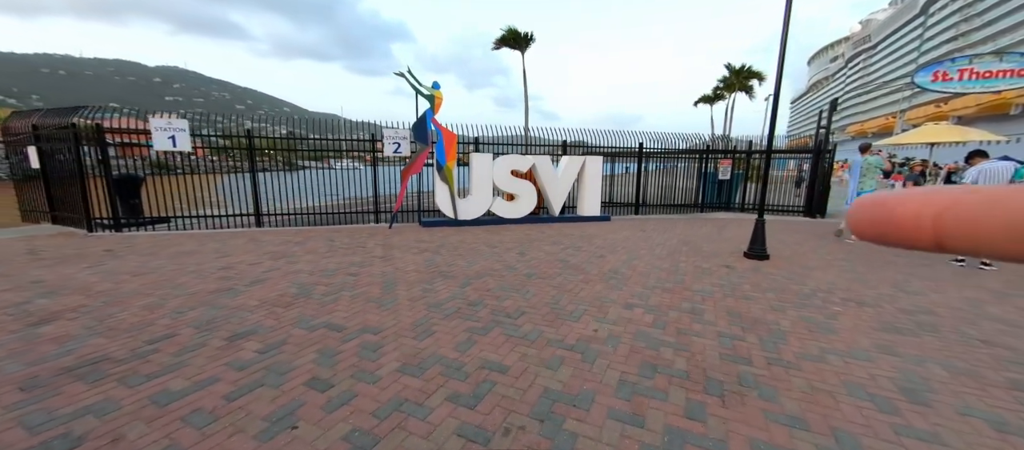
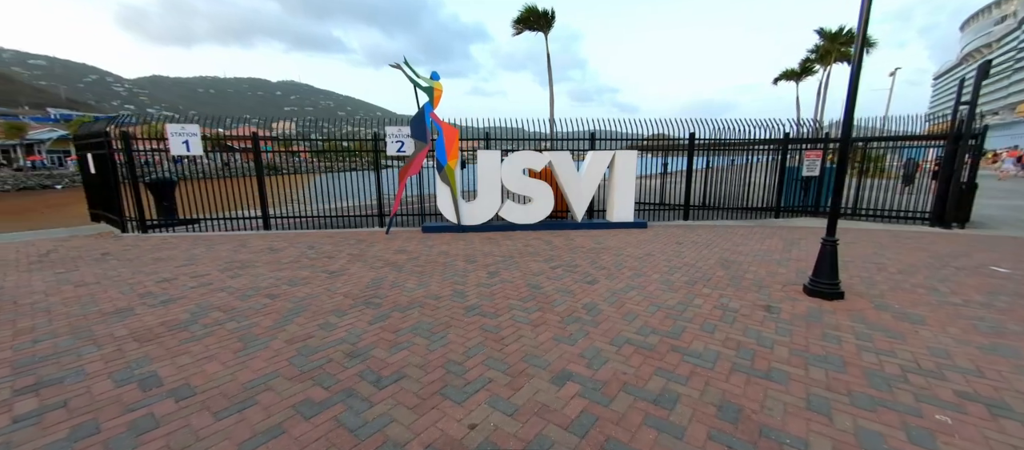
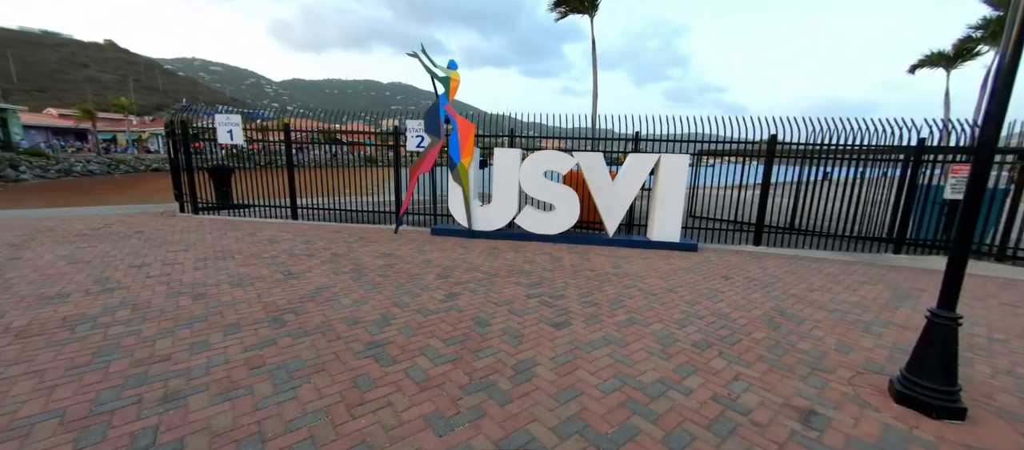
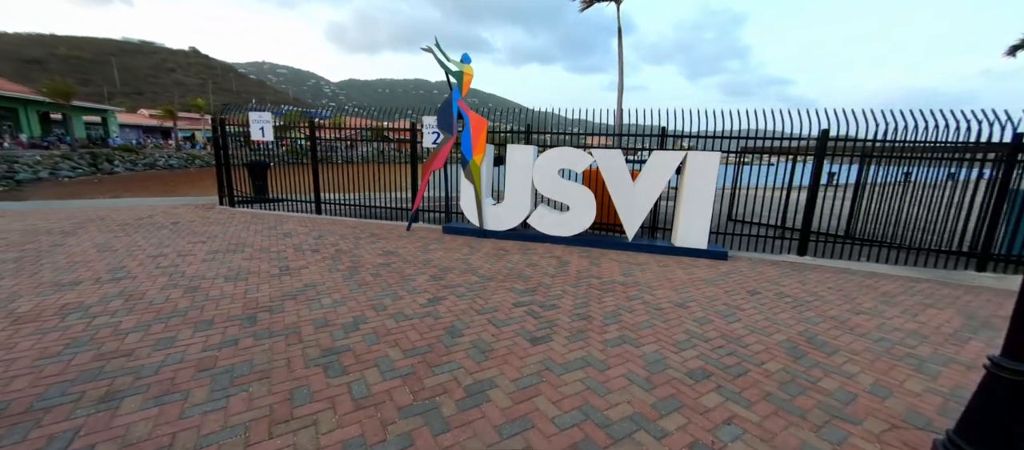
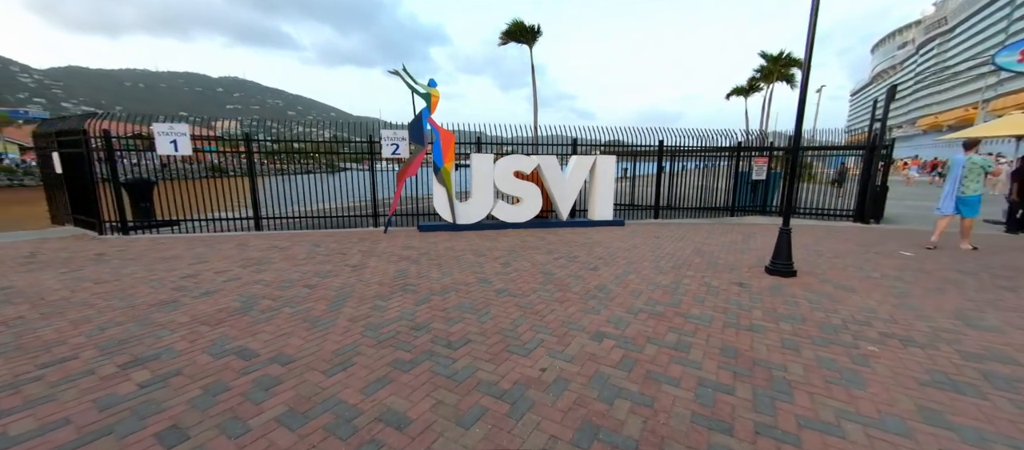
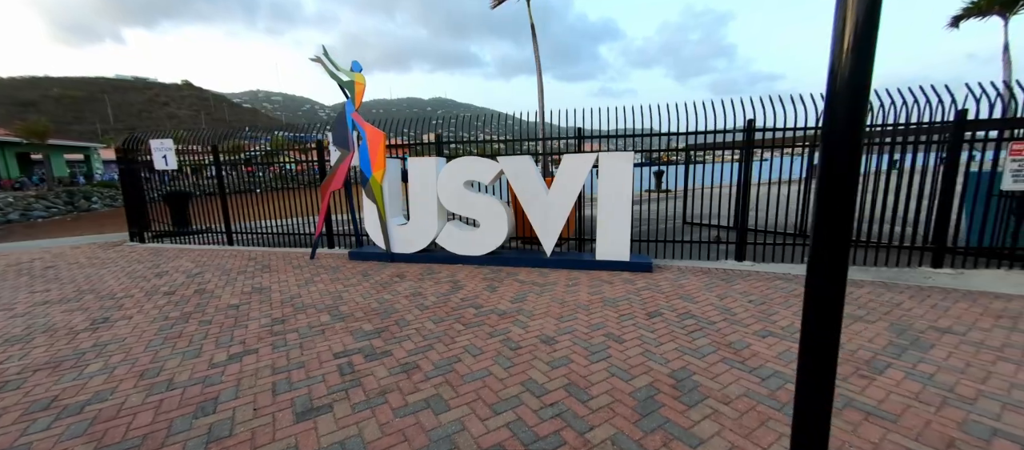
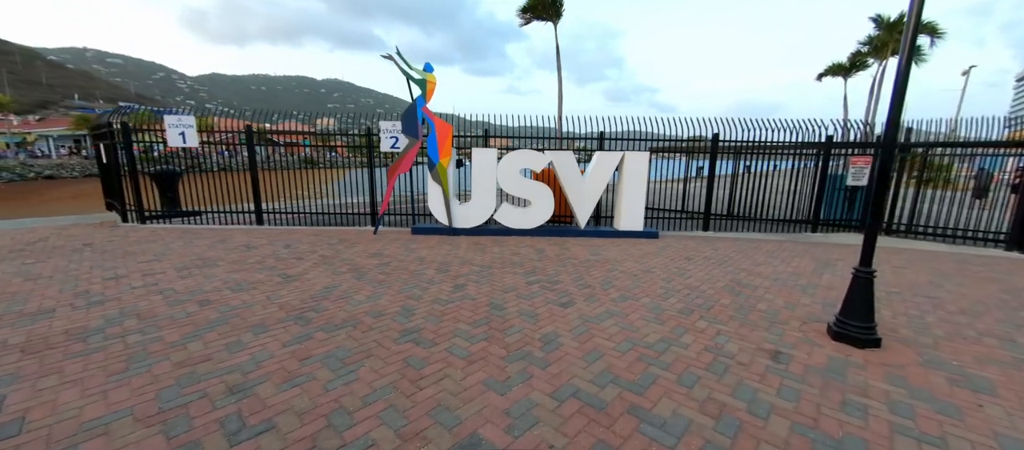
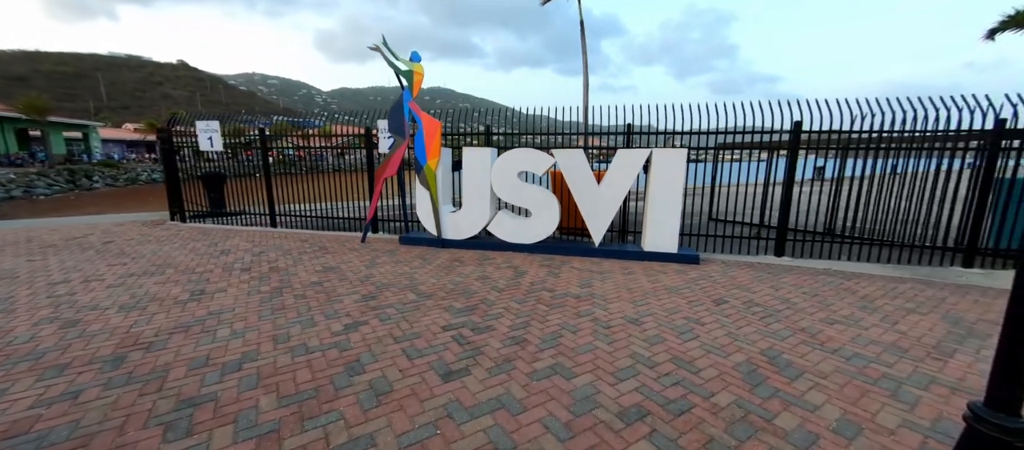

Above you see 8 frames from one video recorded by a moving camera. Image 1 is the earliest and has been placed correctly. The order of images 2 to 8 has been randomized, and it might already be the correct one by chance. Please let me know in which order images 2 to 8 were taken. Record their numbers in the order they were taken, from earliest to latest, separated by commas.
5, 2, 7, 3, 4, 8, 6
